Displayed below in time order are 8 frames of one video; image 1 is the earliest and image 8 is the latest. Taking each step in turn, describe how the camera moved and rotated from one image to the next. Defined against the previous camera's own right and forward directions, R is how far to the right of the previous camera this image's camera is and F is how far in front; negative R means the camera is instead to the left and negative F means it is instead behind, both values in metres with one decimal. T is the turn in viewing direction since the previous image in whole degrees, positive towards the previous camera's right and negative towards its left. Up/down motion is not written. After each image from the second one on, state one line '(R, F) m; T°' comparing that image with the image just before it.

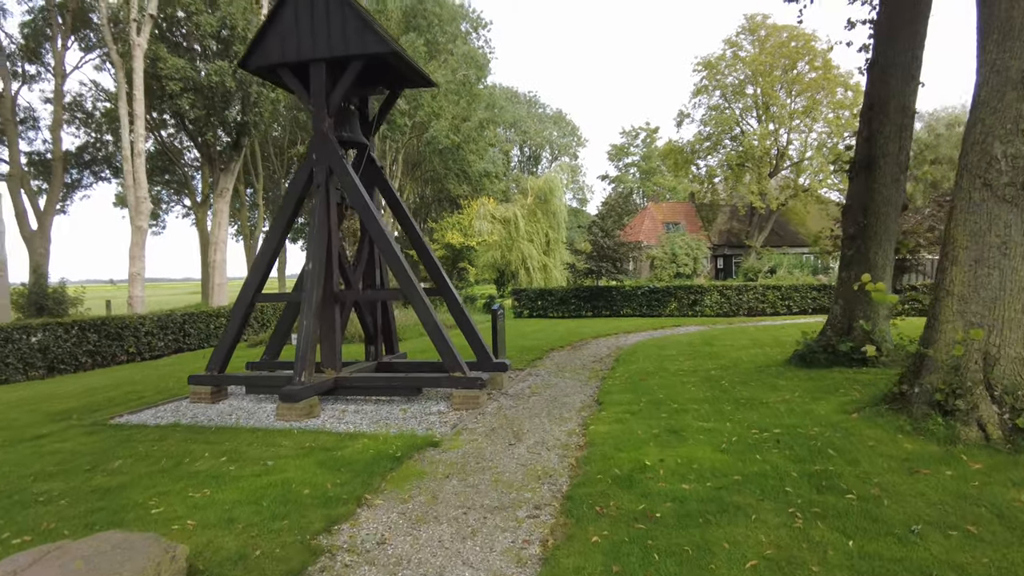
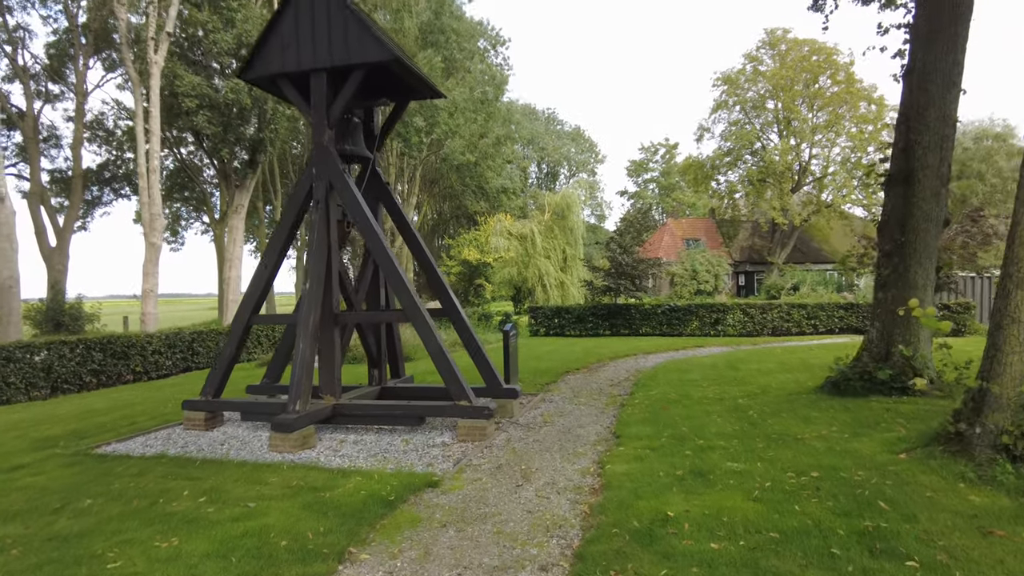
(+0.1, +0.4) m; -2°
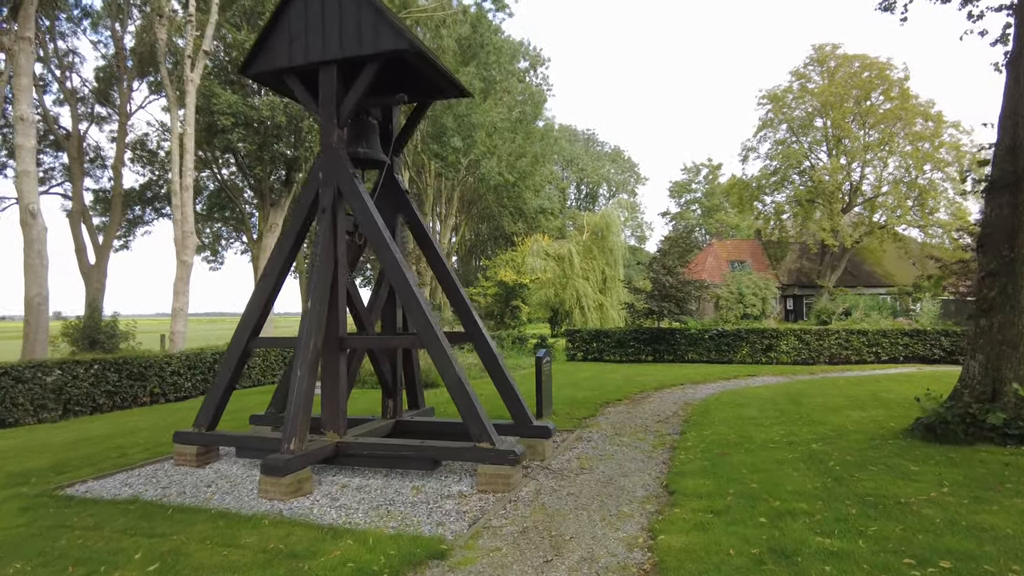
(+0.1, +0.9) m; -3°
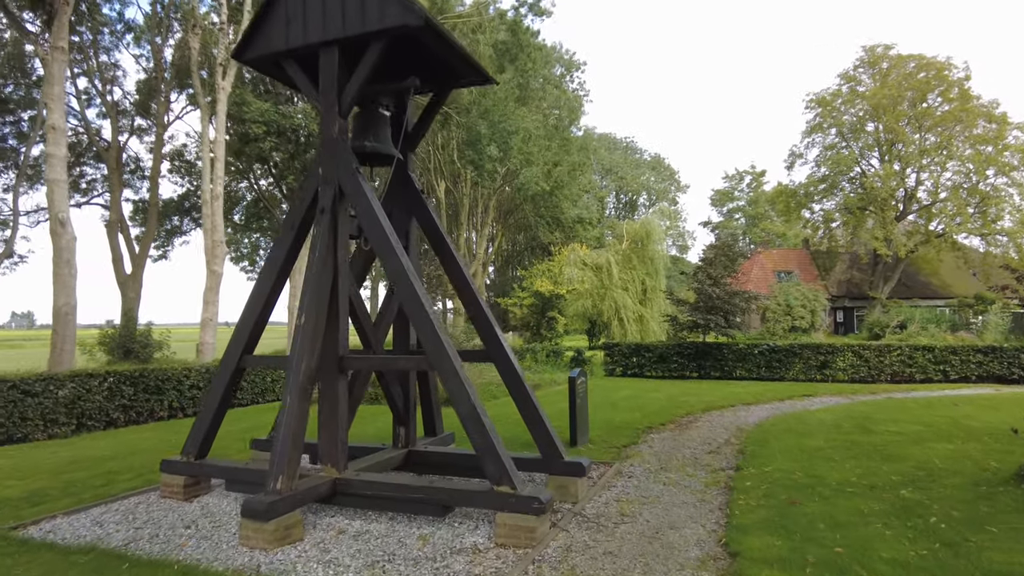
(+0.1, +0.8) m; -3°
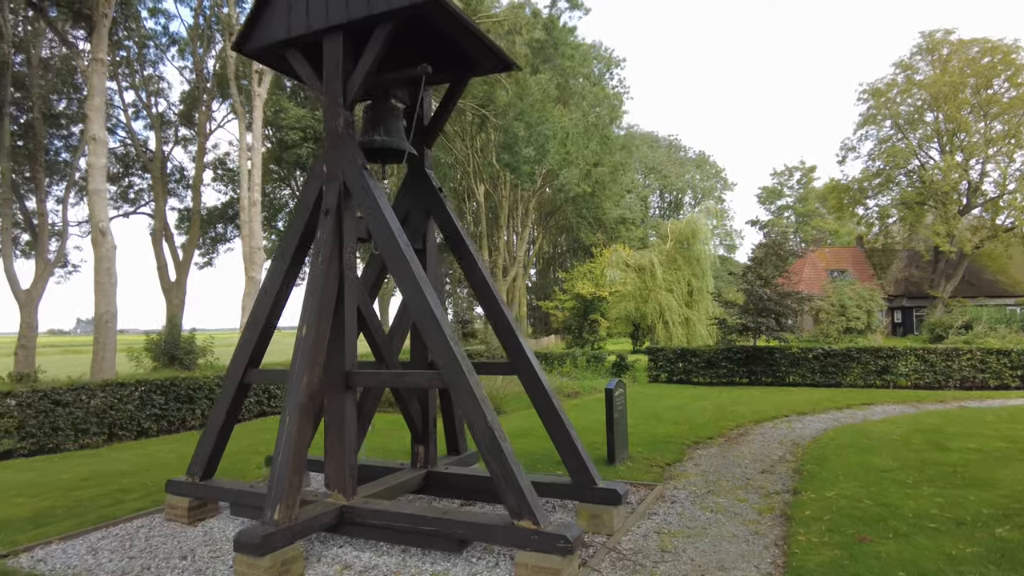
(+0.1, +0.5) m; -4°
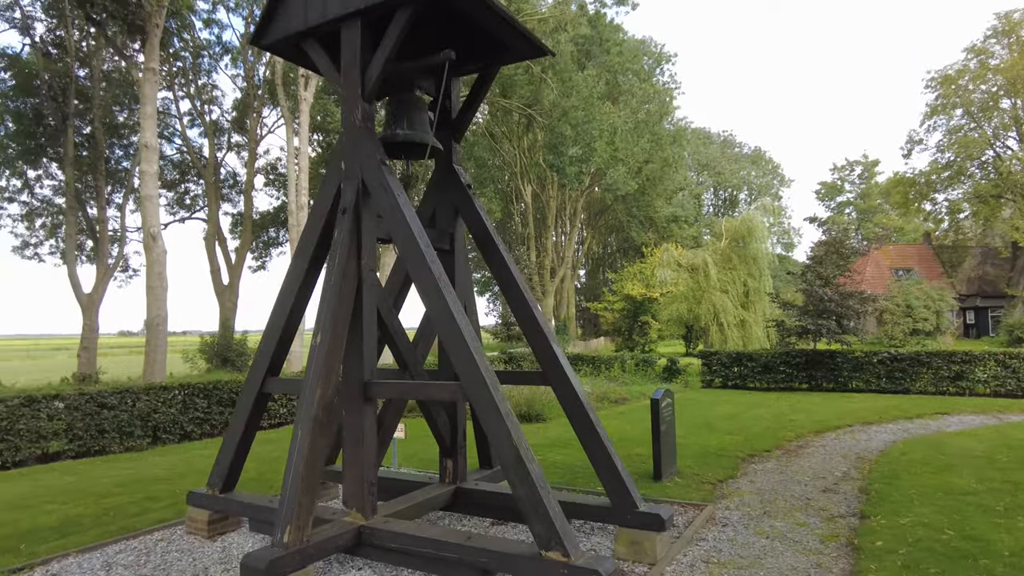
(+0.1, +0.4) m; -4°
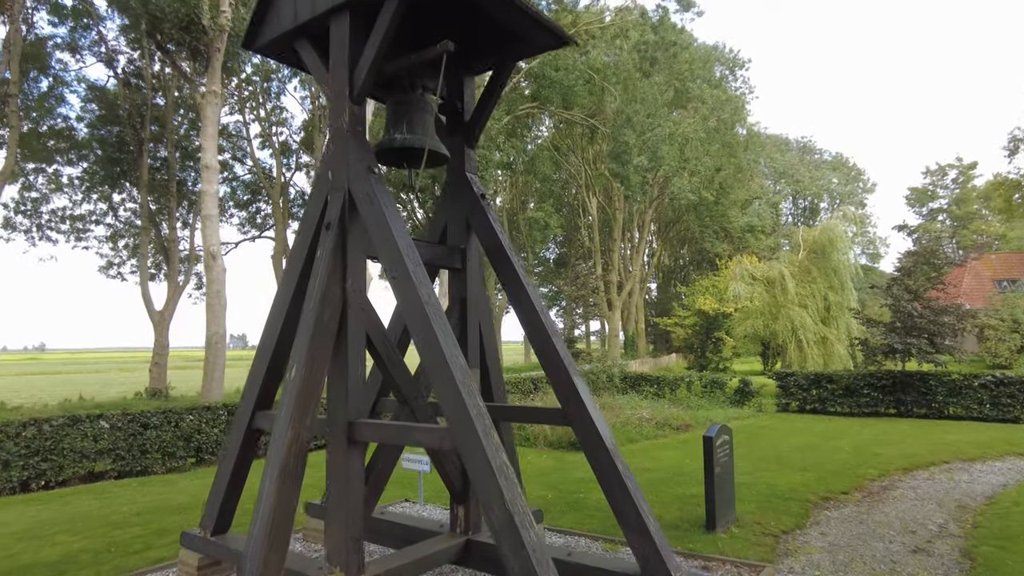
(+0.4, +0.7) m; -6°
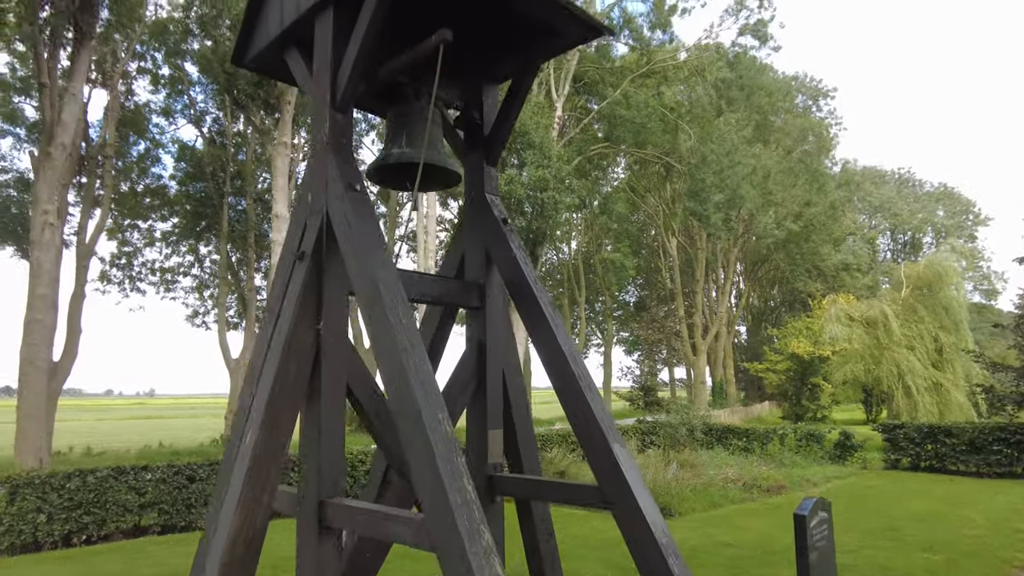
(+0.3, +0.8) m; -7°
